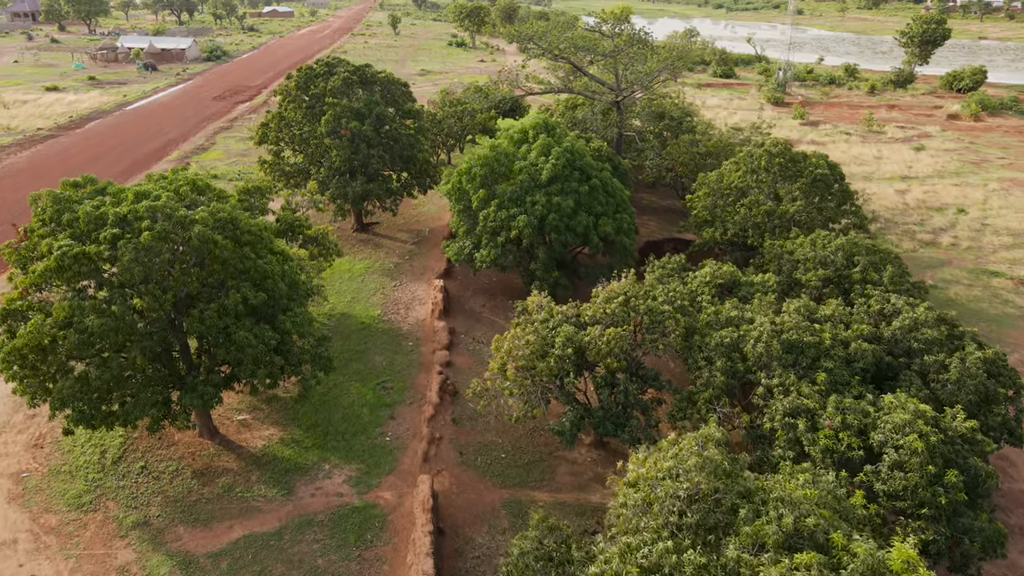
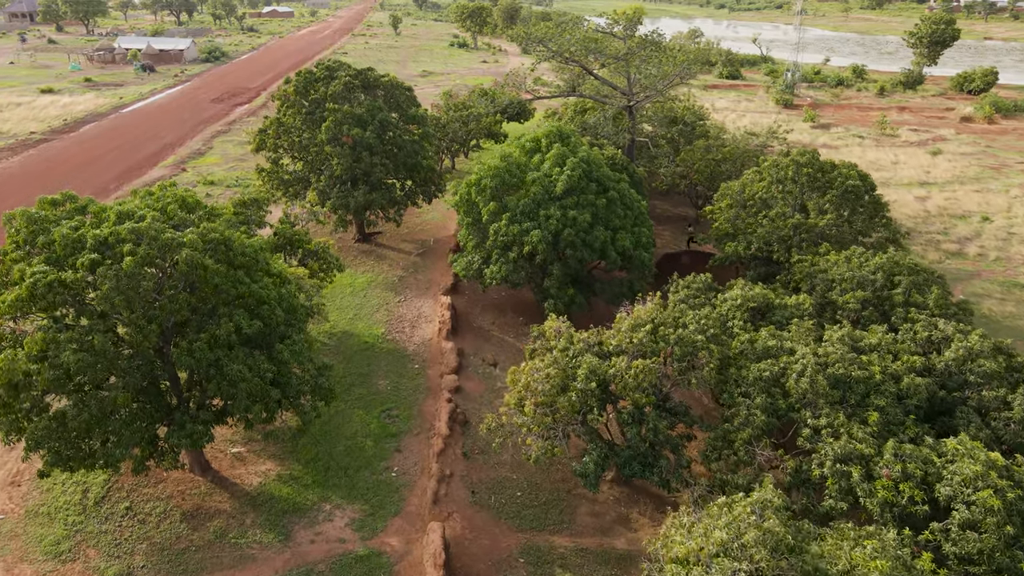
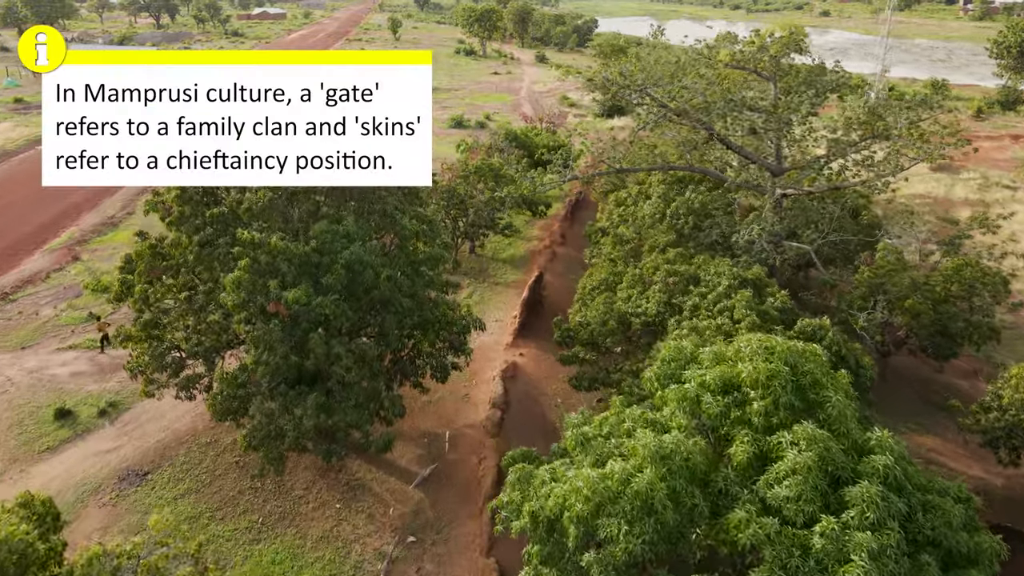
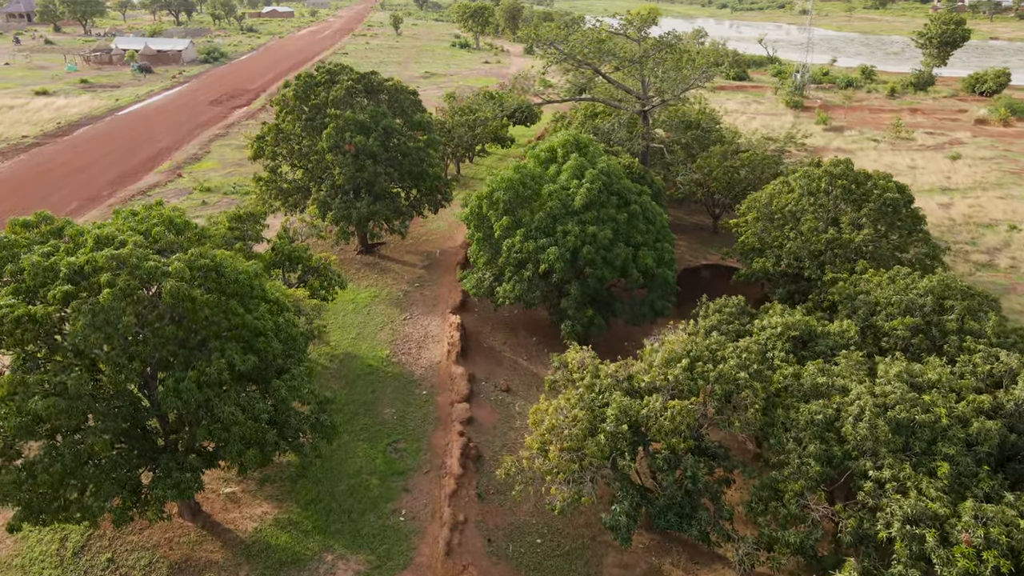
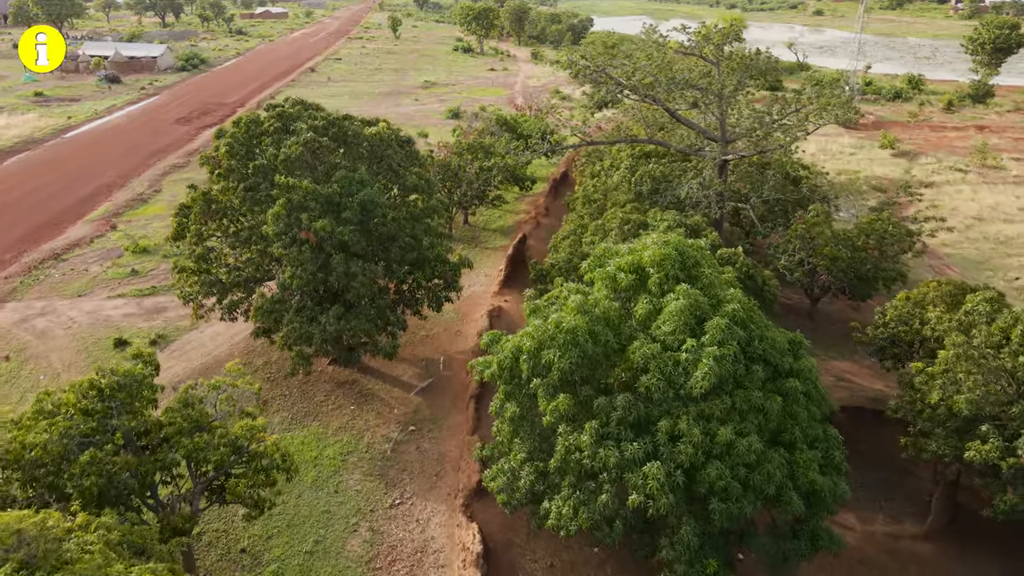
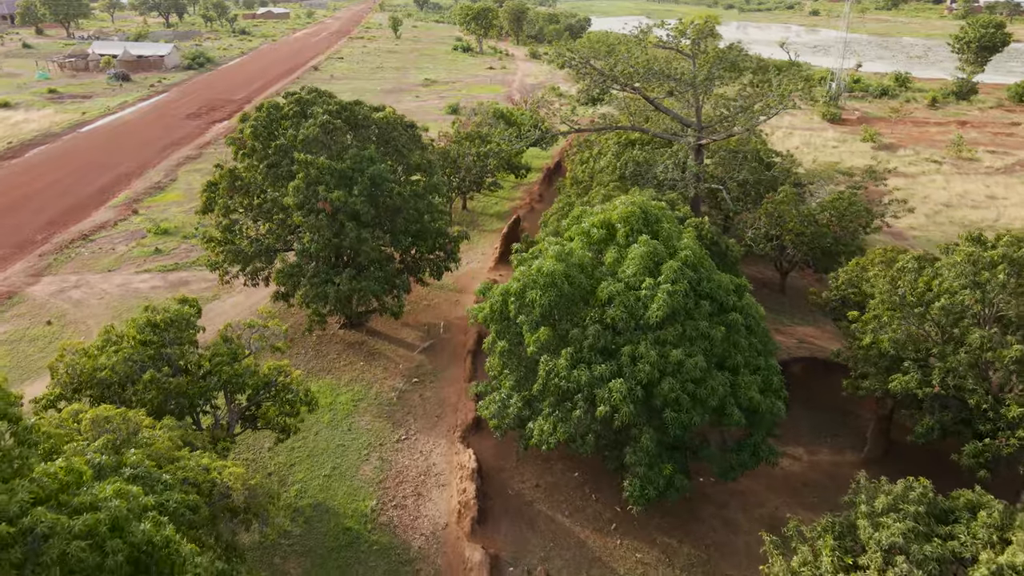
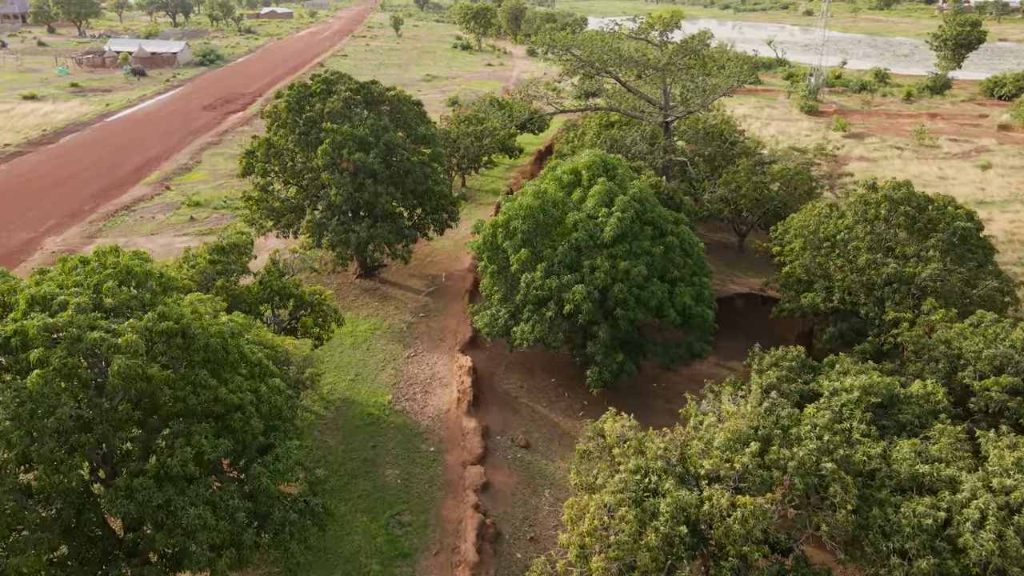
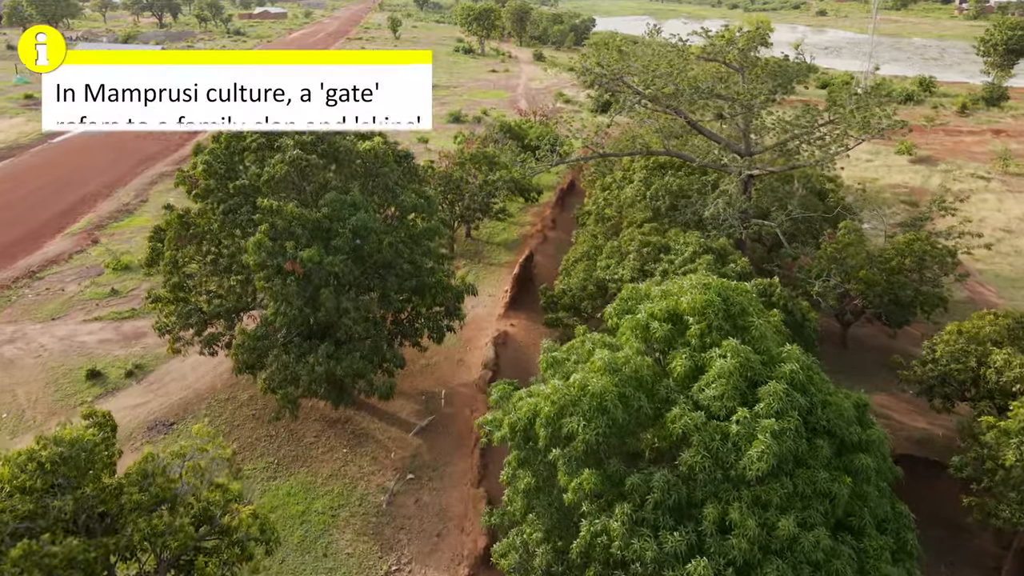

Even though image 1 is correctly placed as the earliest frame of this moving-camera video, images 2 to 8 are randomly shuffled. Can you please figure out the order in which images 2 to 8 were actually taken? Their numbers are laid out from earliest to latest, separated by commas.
2, 4, 7, 6, 5, 8, 3
